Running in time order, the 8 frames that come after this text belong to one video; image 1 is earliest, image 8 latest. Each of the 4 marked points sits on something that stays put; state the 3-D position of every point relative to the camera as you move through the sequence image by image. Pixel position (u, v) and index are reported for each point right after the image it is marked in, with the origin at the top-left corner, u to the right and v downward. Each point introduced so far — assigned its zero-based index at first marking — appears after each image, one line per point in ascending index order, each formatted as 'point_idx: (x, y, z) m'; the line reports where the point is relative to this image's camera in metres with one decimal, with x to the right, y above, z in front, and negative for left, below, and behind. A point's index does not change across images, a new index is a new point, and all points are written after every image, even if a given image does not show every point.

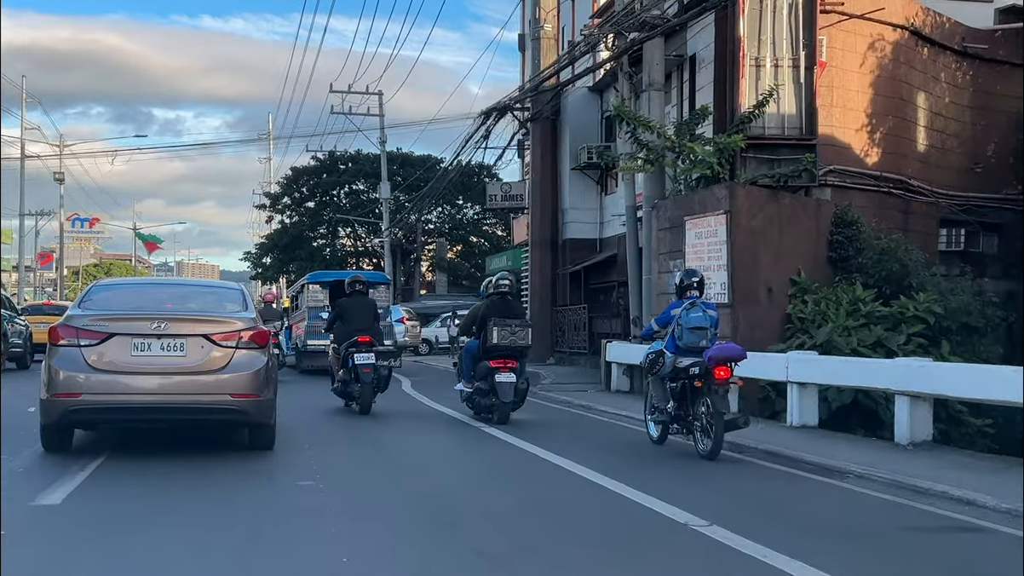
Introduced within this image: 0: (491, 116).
0: (-0.4, +3.2, +18.3) m
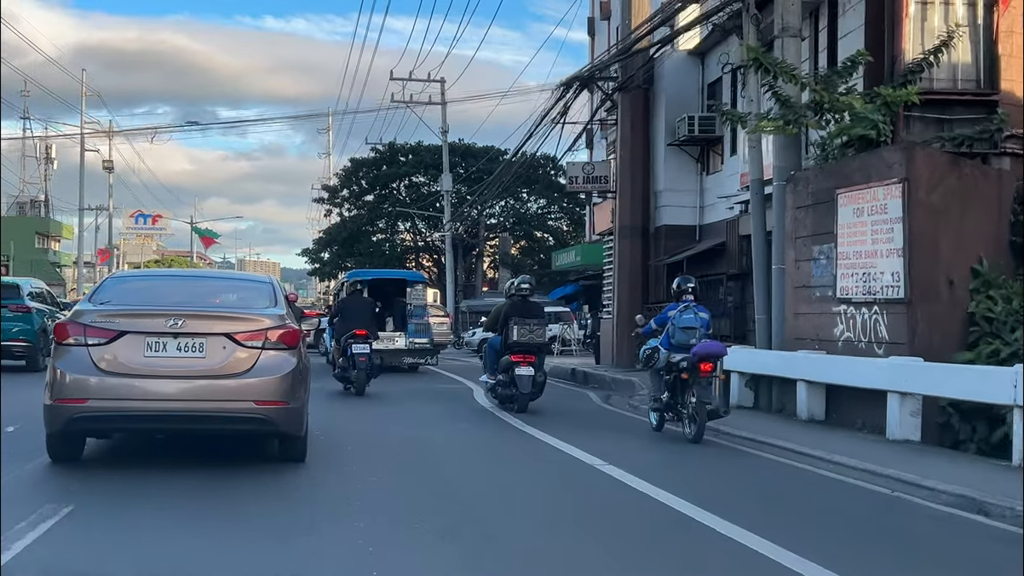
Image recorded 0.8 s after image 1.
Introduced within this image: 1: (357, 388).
0: (+1.0, +3.3, +16.2) m
1: (-3.2, -1.7, +18.7) m
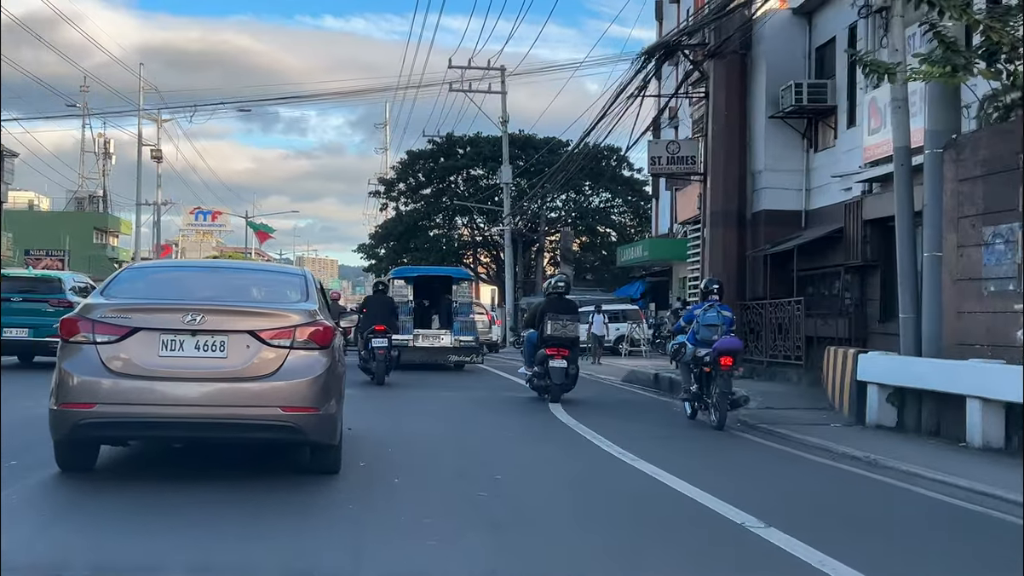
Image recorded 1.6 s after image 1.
0: (+2.1, +3.4, +14.5) m
1: (-2.0, -1.6, +17.2) m
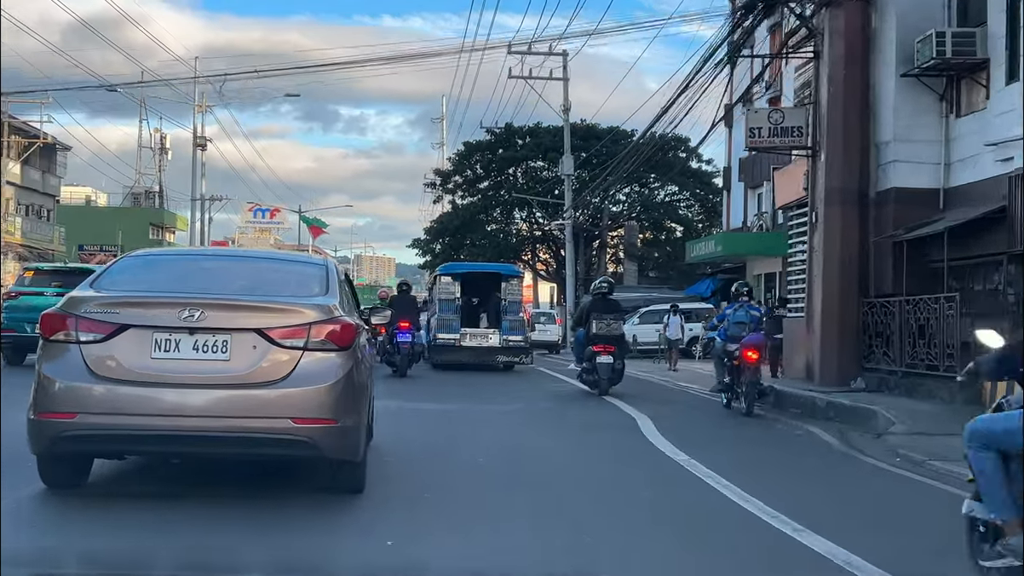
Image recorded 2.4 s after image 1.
0: (+3.0, +3.4, +12.5) m
1: (-1.0, -1.5, +15.5) m
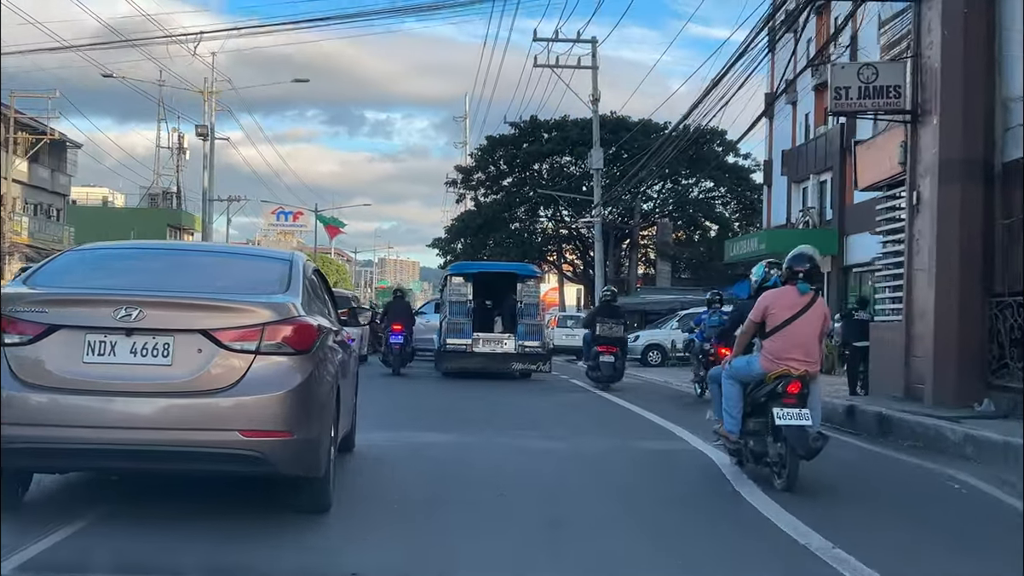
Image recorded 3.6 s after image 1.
0: (+3.3, +3.4, +10.4) m
1: (-0.6, -1.5, +13.5) m
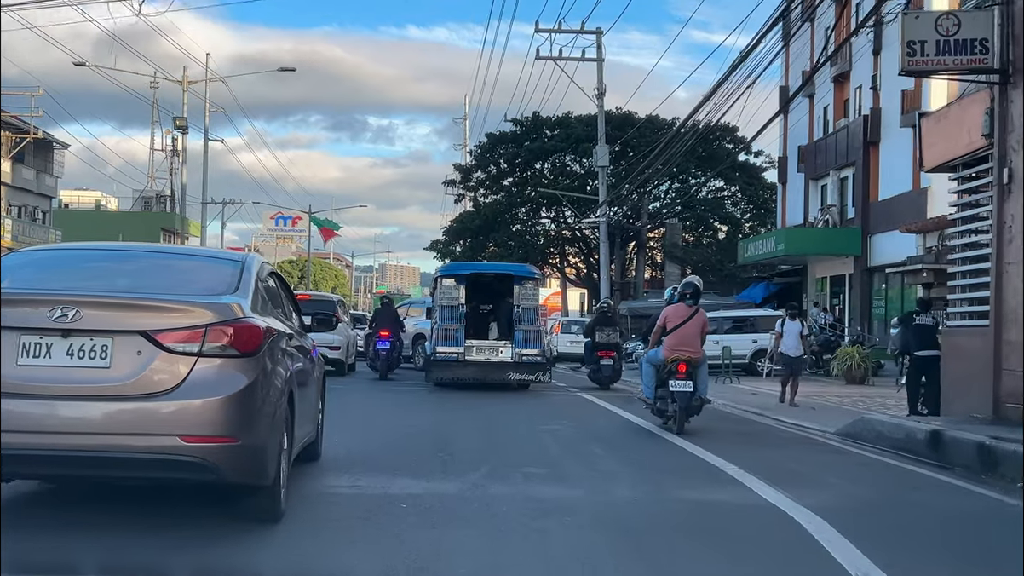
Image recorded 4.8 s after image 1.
0: (+3.3, +3.4, +8.8) m
1: (-0.6, -1.5, +11.9) m
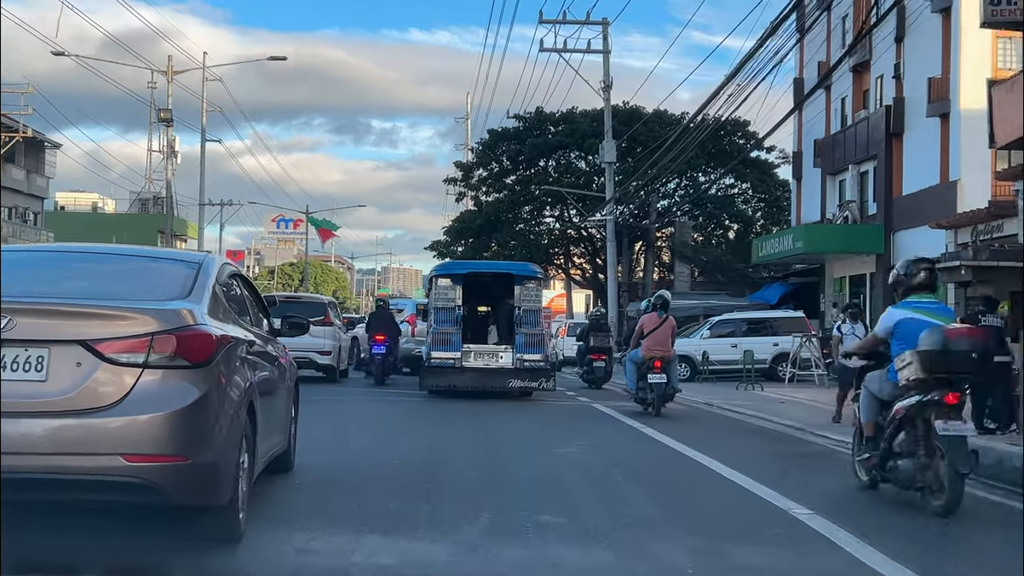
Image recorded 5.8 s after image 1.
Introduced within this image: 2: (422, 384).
0: (+3.3, +3.5, +7.7) m
1: (-0.5, -1.5, +10.7) m
2: (-1.3, -1.4, +15.0) m
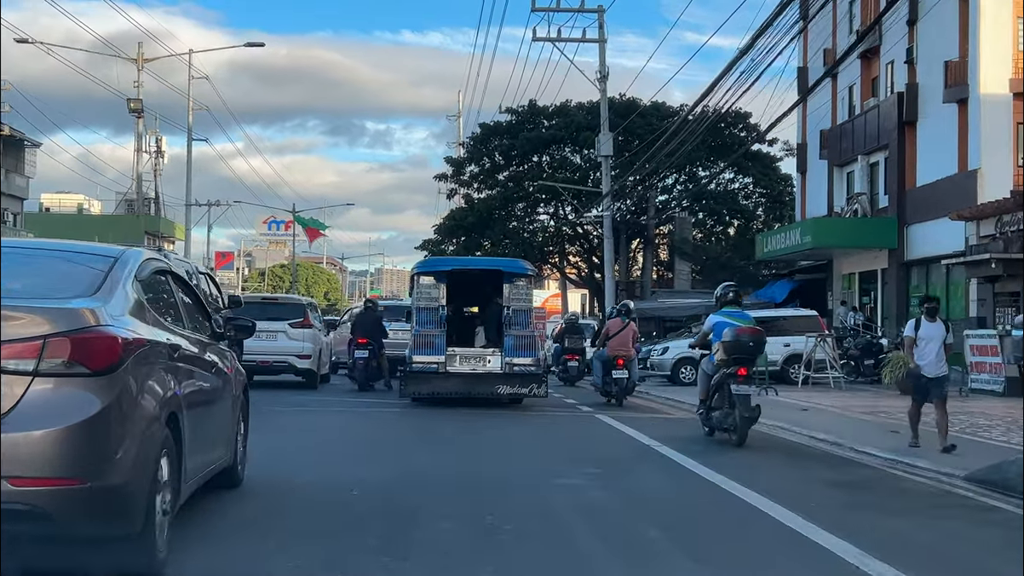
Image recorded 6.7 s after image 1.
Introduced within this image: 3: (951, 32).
0: (+3.2, +3.5, +6.5) m
1: (-0.6, -1.5, +9.5) m
2: (-1.4, -1.4, +13.8) m
3: (+8.5, +4.9, +19.0) m
